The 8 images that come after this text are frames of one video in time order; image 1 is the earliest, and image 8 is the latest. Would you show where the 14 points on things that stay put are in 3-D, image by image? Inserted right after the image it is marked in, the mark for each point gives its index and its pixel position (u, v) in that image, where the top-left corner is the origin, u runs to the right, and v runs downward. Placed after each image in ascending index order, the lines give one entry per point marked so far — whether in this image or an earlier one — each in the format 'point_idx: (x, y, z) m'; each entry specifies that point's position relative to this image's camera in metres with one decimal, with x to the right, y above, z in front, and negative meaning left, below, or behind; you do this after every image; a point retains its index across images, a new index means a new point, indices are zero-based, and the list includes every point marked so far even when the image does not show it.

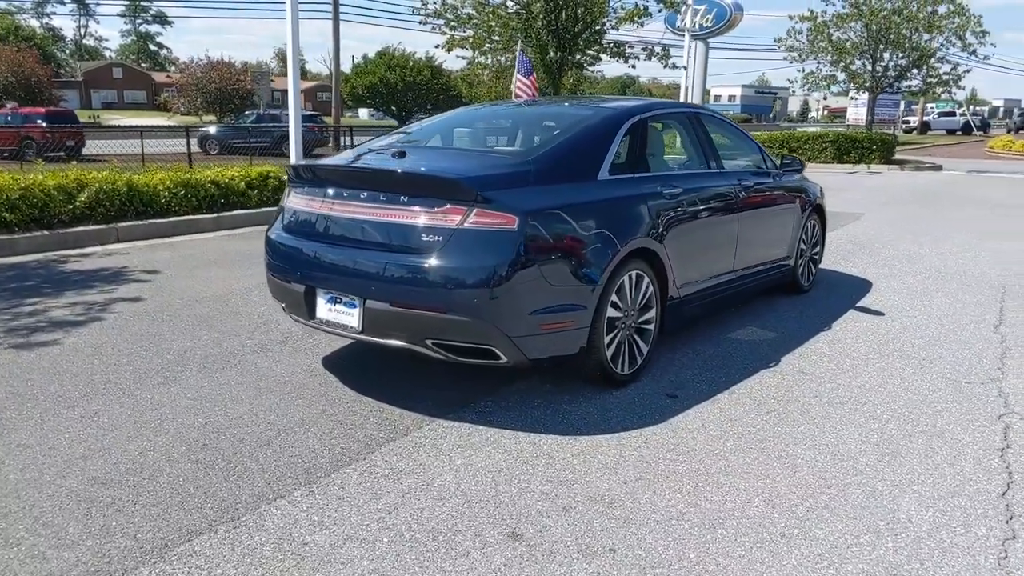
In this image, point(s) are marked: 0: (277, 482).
0: (-1.0, -0.9, +3.5) m
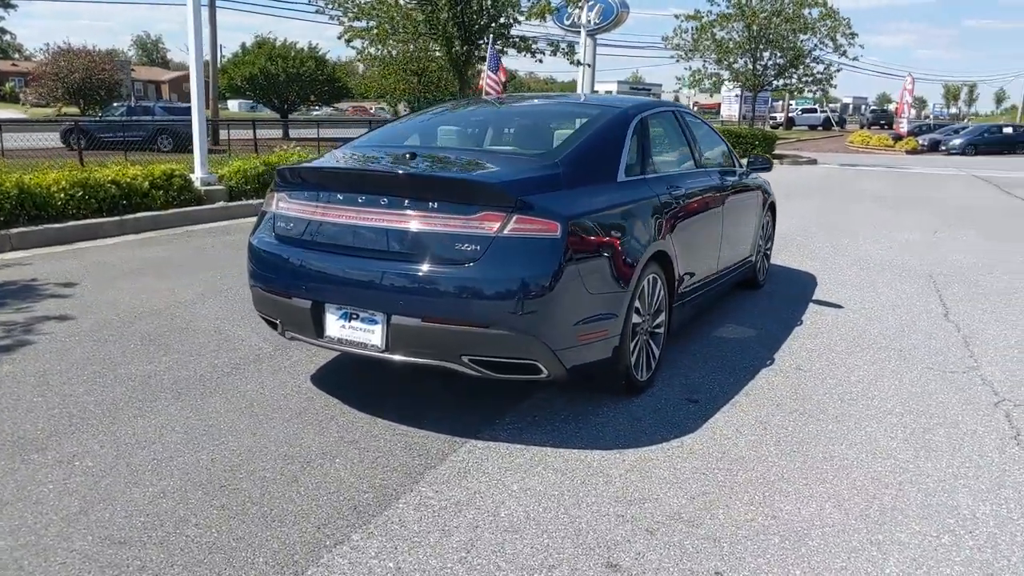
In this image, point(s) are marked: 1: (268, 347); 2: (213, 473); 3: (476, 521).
0: (-0.7, -1.0, +3.2) m
1: (-1.7, -0.4, +5.4) m
2: (-1.3, -0.8, +3.6) m
3: (-0.1, -1.0, +3.2) m
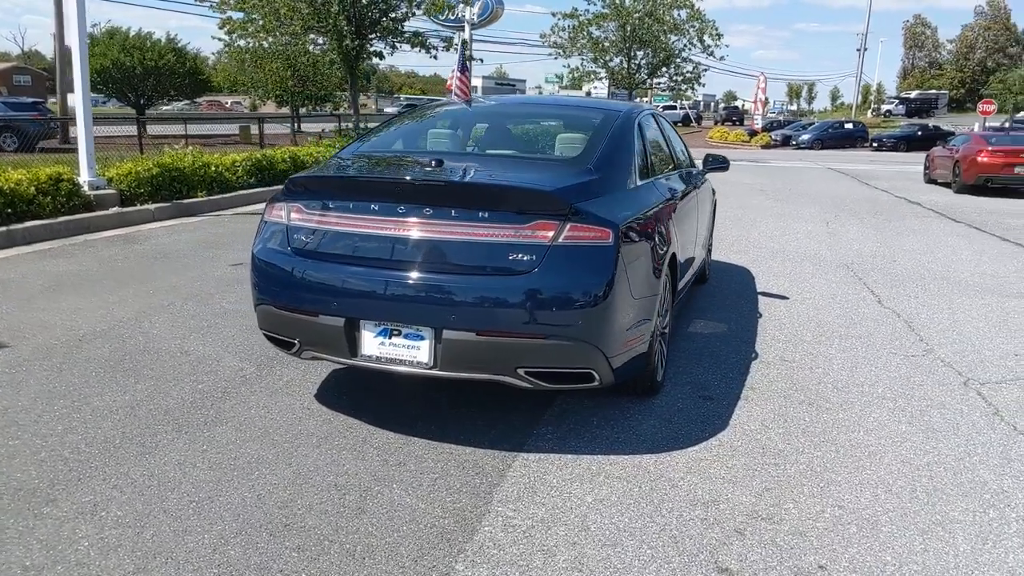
0: (-0.3, -1.0, +3.0) m
1: (-1.6, -0.5, +5.0) m
2: (-1.0, -0.9, +3.3) m
3: (+0.2, -1.0, +3.2) m
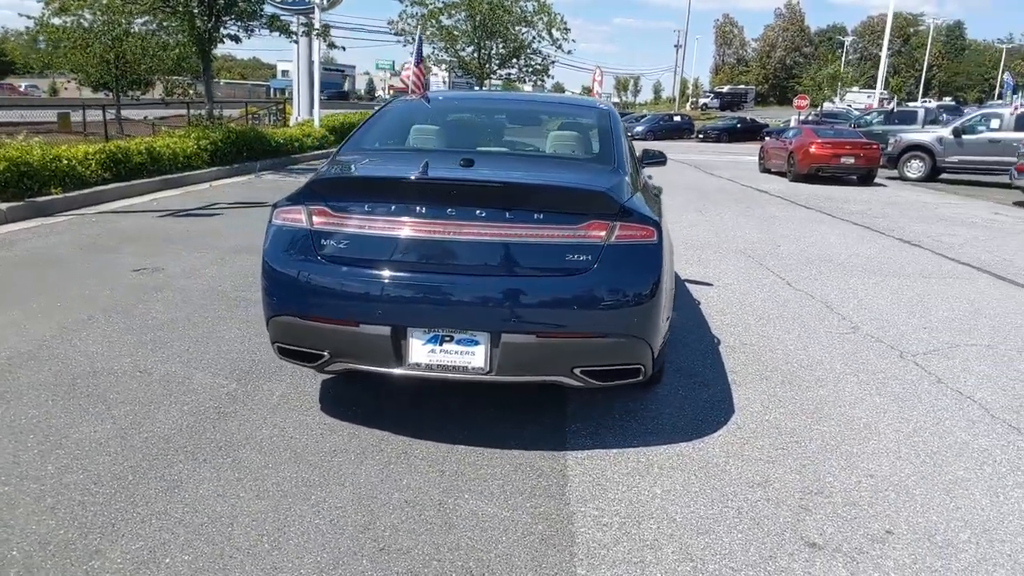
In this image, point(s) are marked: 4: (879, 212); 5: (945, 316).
0: (+0.1, -1.0, +3.0) m
1: (-1.6, -0.6, +4.6) m
2: (-0.6, -1.0, +3.1) m
3: (+0.6, -1.0, +3.2) m
4: (+6.3, +1.3, +13.5) m
5: (+3.7, -0.2, +6.7) m
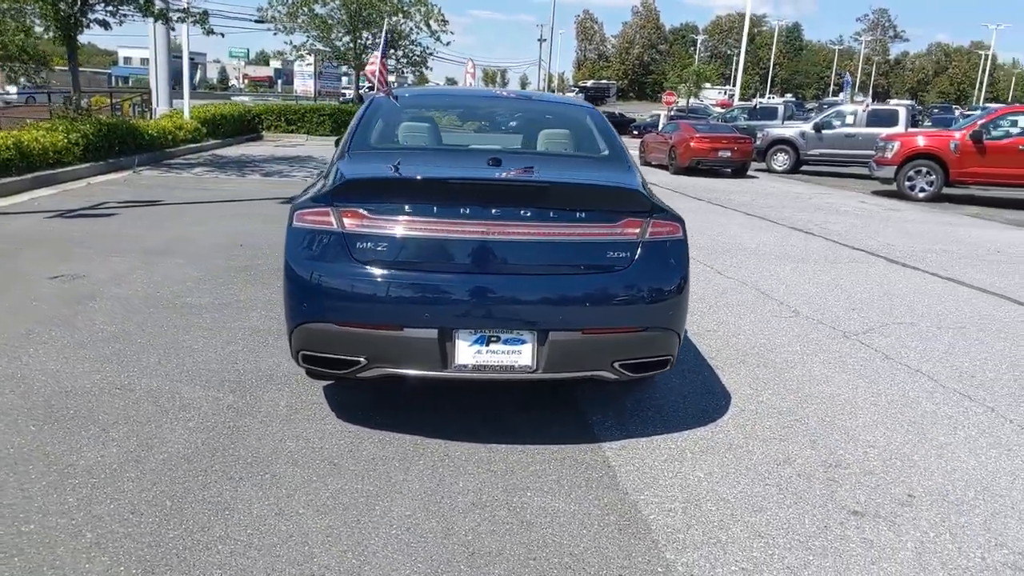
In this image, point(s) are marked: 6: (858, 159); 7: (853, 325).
0: (+0.5, -1.0, +3.1) m
1: (-1.6, -0.6, +4.4) m
2: (-0.3, -1.0, +3.1) m
3: (+0.9, -1.0, +3.4) m
4: (+4.6, +1.6, +14.5) m
5: (+3.3, -0.1, +7.4) m
6: (+8.7, +3.2, +19.8) m
7: (+2.8, -0.3, +6.5) m
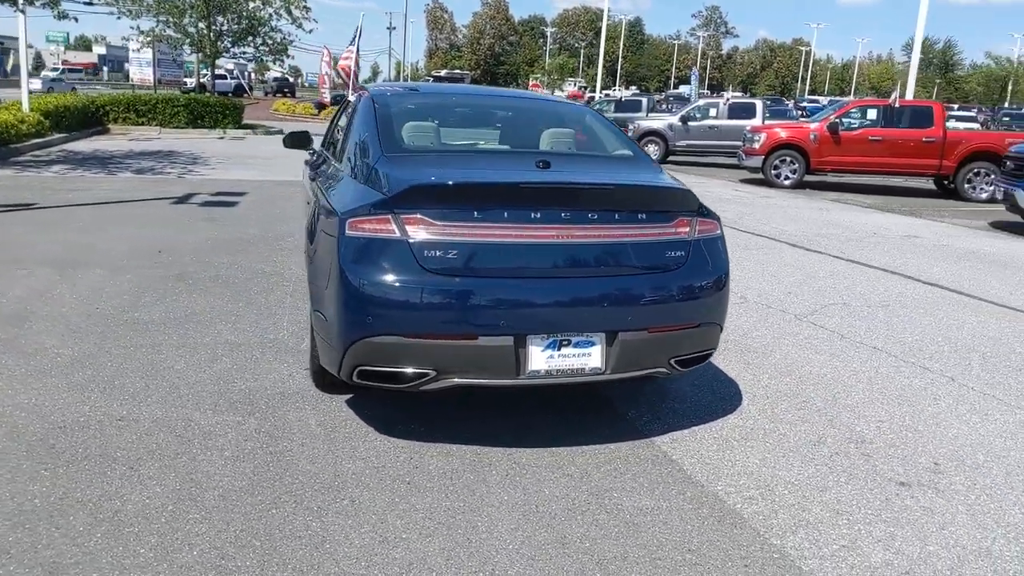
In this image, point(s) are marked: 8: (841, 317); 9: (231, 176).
0: (+0.9, -1.0, +3.2) m
1: (-1.3, -0.7, +4.1) m
2: (+0.2, -1.0, +3.0) m
3: (+1.3, -0.9, +3.6) m
4: (+2.7, +1.9, +15.2) m
5: (+2.9, +0.1, +8.0) m
6: (+5.6, +3.7, +21.1) m
7: (+2.6, -0.2, +7.0) m
8: (+2.8, -0.2, +6.8) m
9: (-5.3, +2.1, +14.7) m
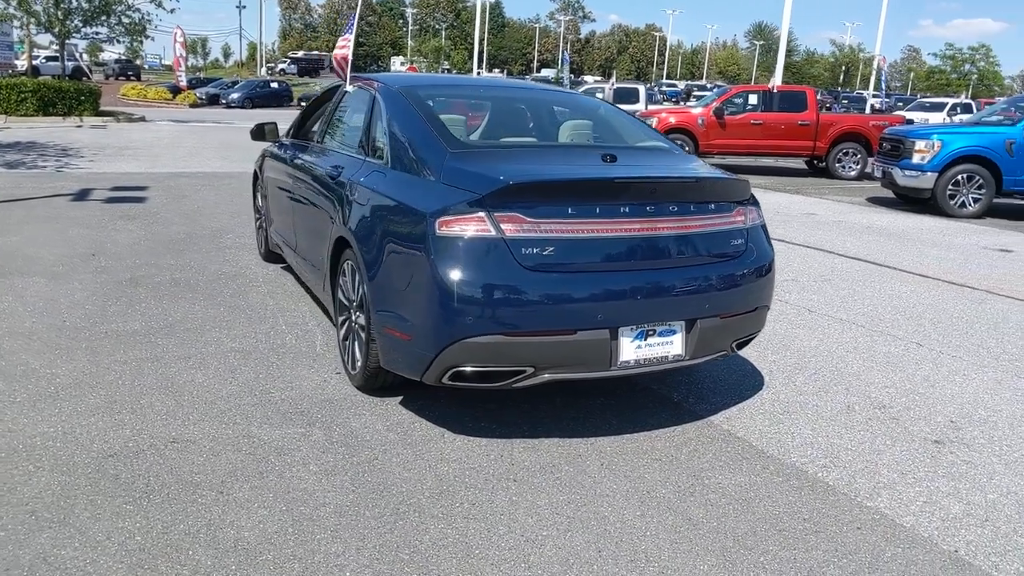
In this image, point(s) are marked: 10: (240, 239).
0: (+1.5, -1.0, +3.4) m
1: (-0.9, -0.7, +3.9) m
2: (+0.8, -1.0, +3.2) m
3: (+1.7, -0.9, +3.9) m
4: (+0.9, +2.2, +15.5) m
5: (+2.5, +0.3, +8.5) m
6: (+2.7, +4.3, +21.8) m
7: (+2.3, 0.0, +7.5) m
8: (+2.7, 0.0, +7.3) m
9: (-6.9, +2.1, +13.6) m
10: (-2.9, +0.5, +8.3) m
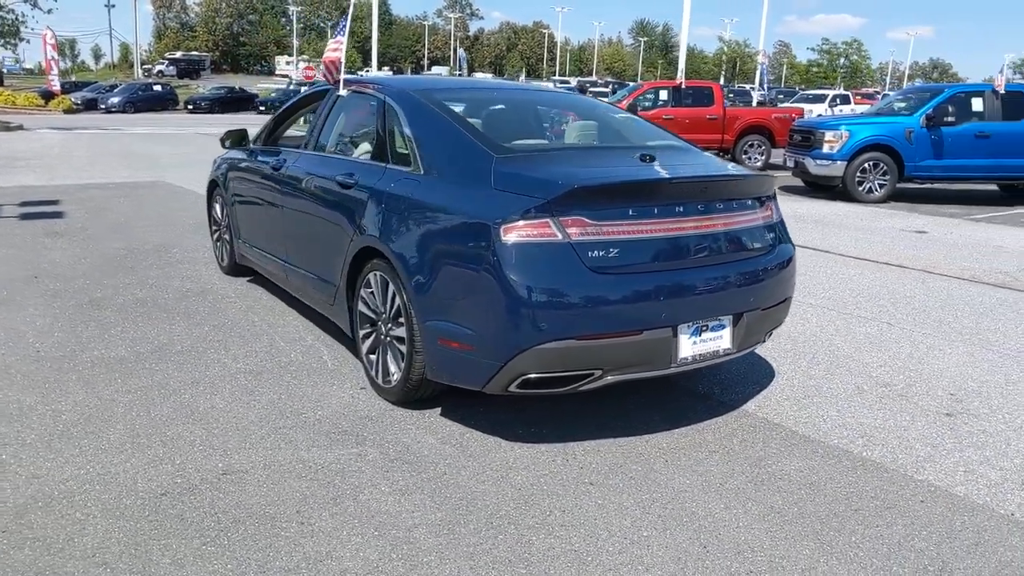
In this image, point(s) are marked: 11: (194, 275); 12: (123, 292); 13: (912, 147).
0: (+1.8, -0.9, +3.6) m
1: (-0.6, -0.8, +3.8) m
2: (+1.1, -1.0, +3.3) m
3: (+2.0, -0.8, +4.2) m
4: (-0.5, +2.2, +15.5) m
5: (+2.0, +0.4, +8.7) m
6: (+0.3, +4.4, +21.9) m
7: (+2.1, +0.1, +7.8) m
8: (+2.4, +0.1, +7.6) m
9: (-8.0, +1.7, +12.6) m
10: (-3.2, +0.4, +7.9) m
11: (-2.8, +0.1, +7.0) m
12: (-3.2, 0.0, +6.4) m
13: (+6.9, +2.4, +13.5) m
